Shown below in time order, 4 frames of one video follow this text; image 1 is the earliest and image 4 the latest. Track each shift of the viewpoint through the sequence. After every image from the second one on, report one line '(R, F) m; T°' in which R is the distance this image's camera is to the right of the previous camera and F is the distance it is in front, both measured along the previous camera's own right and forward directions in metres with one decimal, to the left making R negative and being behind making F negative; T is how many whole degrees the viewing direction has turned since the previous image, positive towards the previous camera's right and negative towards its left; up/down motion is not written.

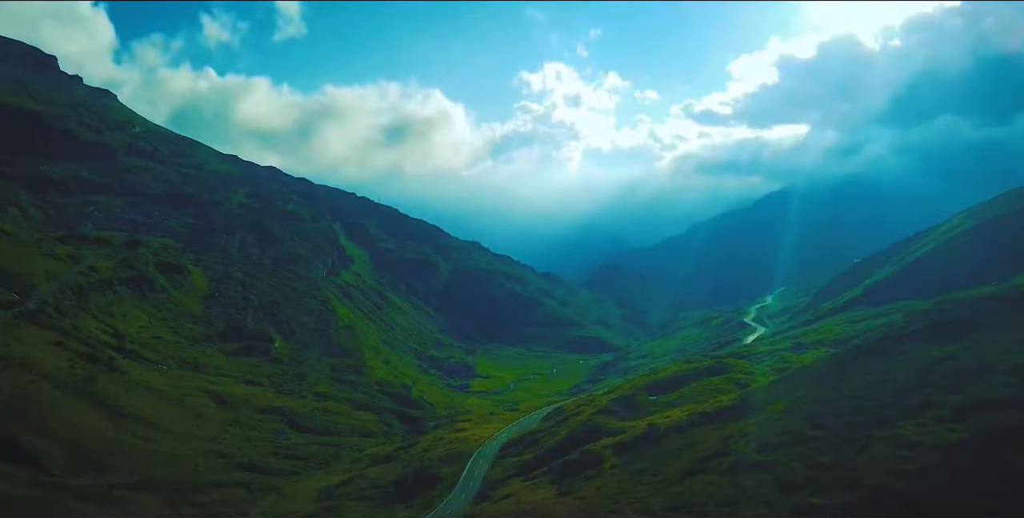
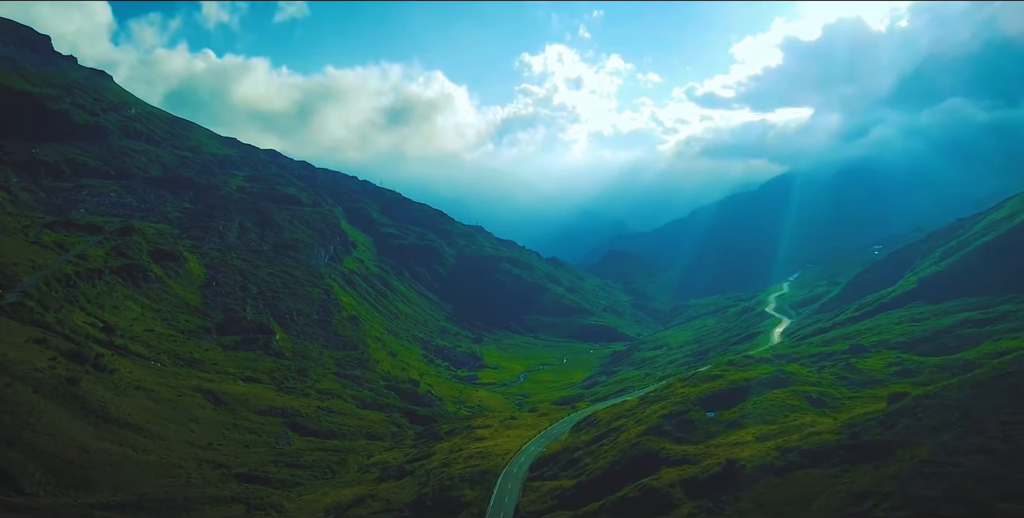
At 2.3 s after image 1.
(+0.8, +2.0) m; 0°
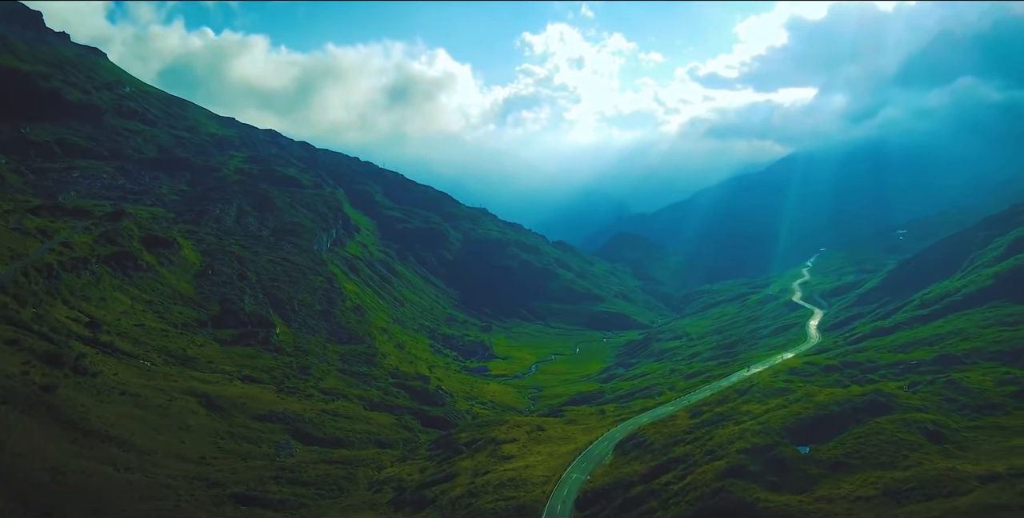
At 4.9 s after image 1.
(-1.6, +5.6) m; 0°
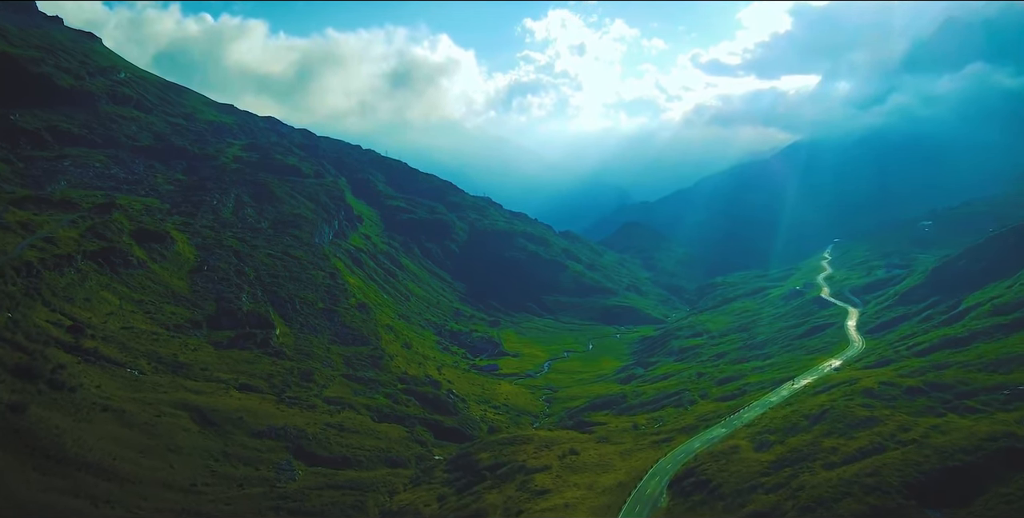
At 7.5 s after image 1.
(-2.8, +8.1) m; 0°
